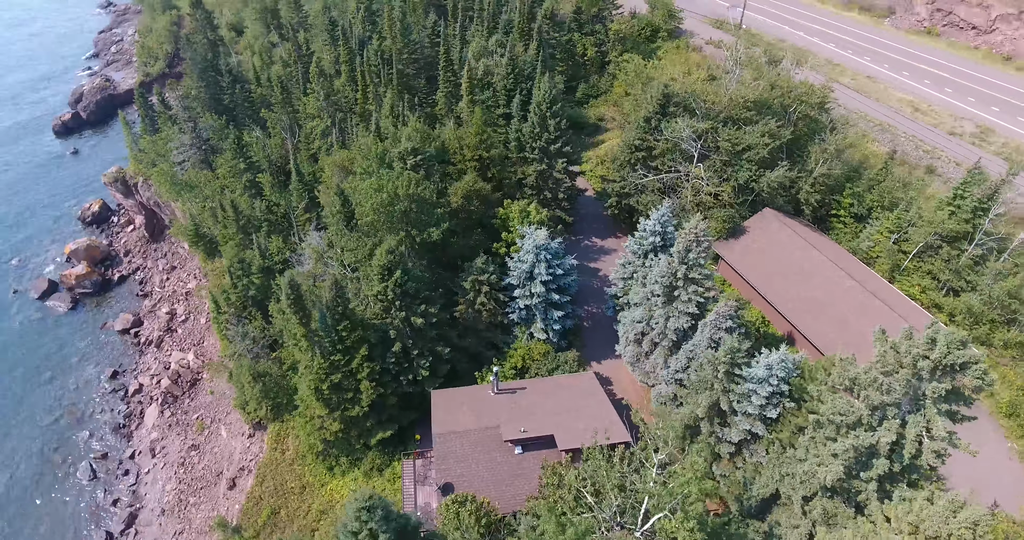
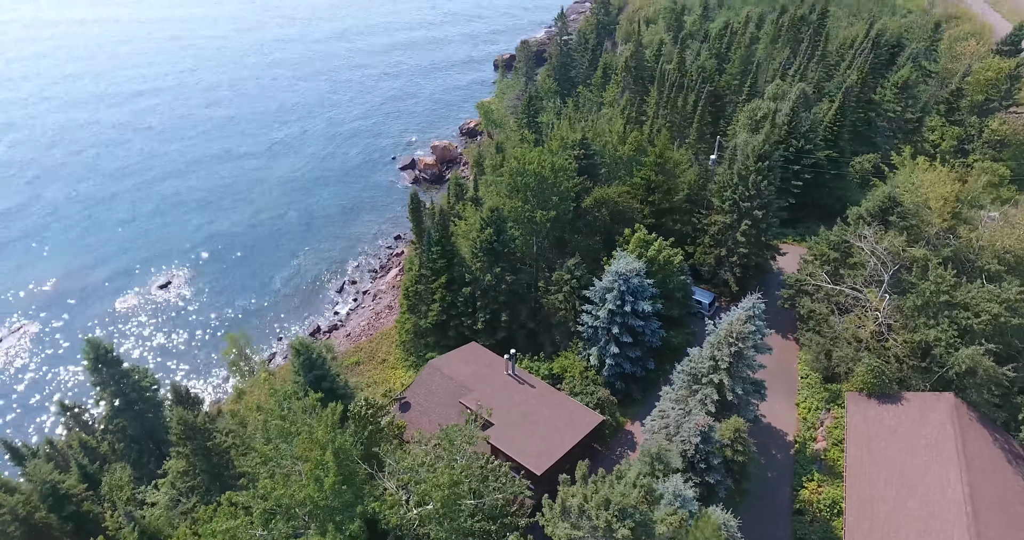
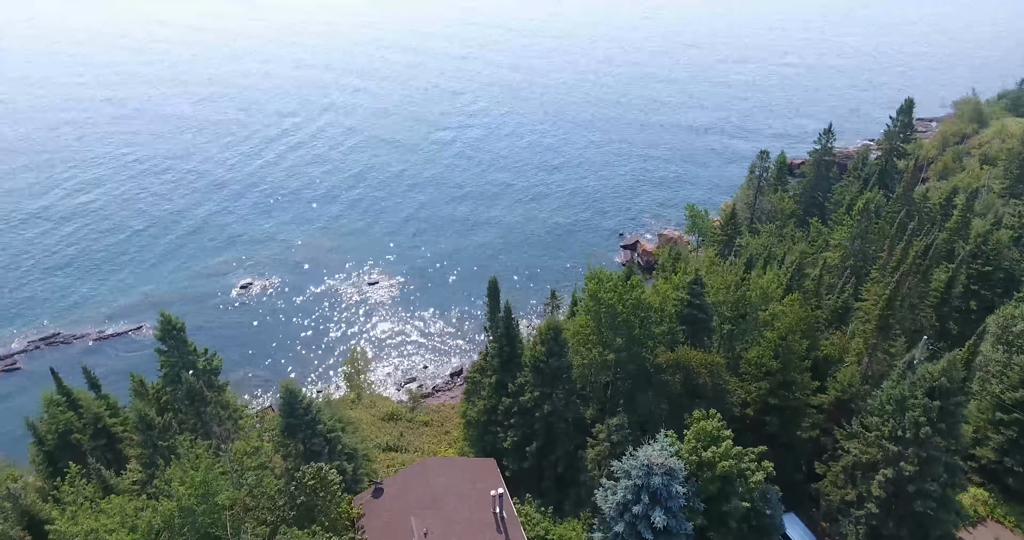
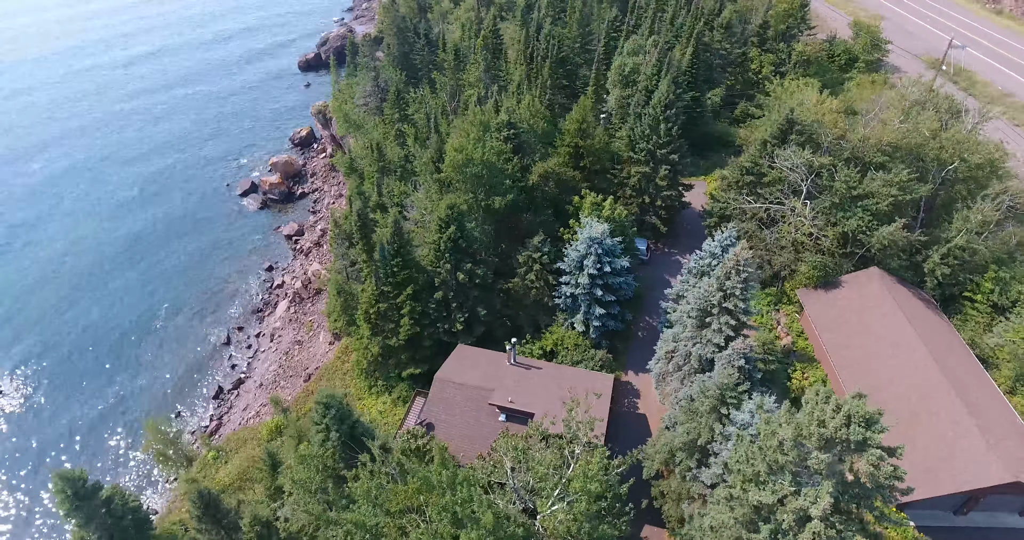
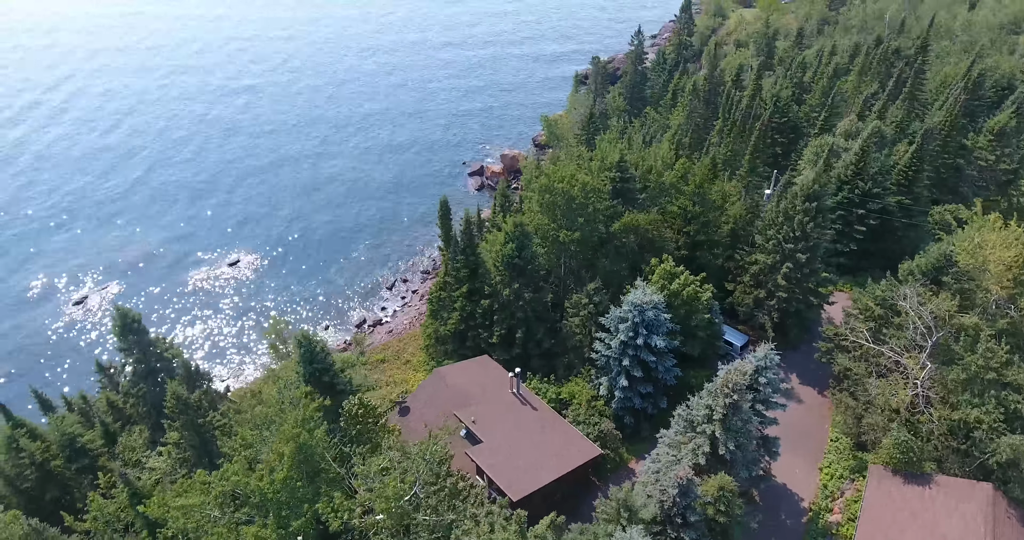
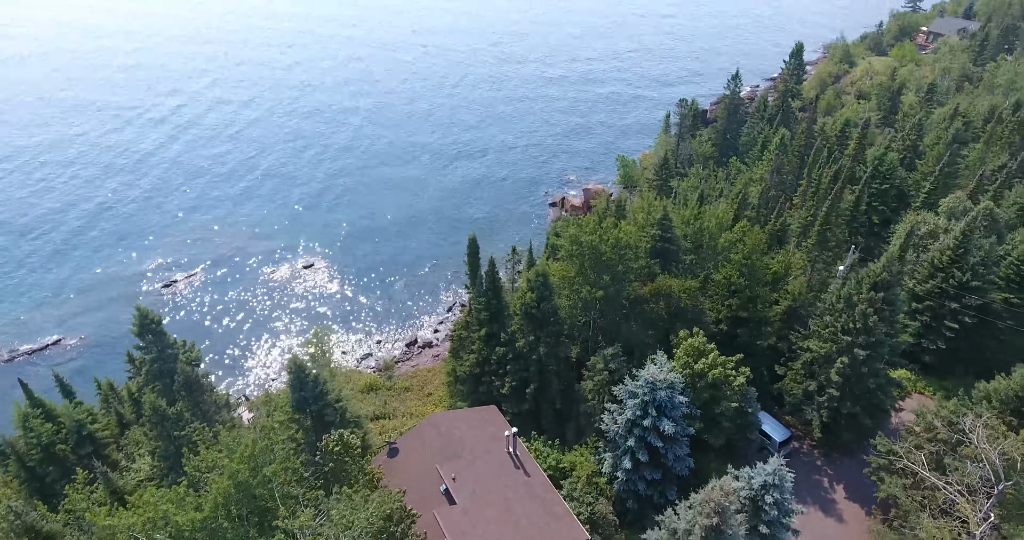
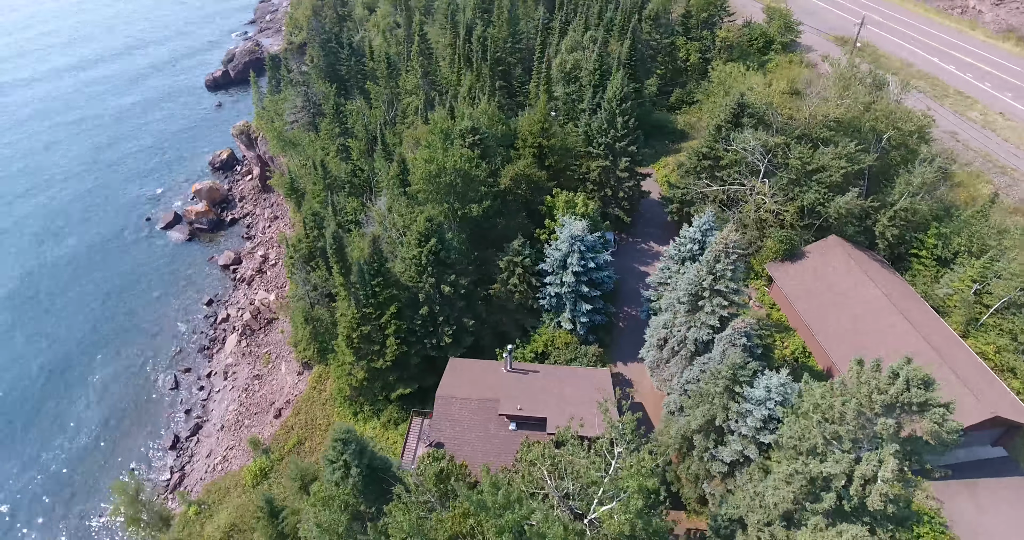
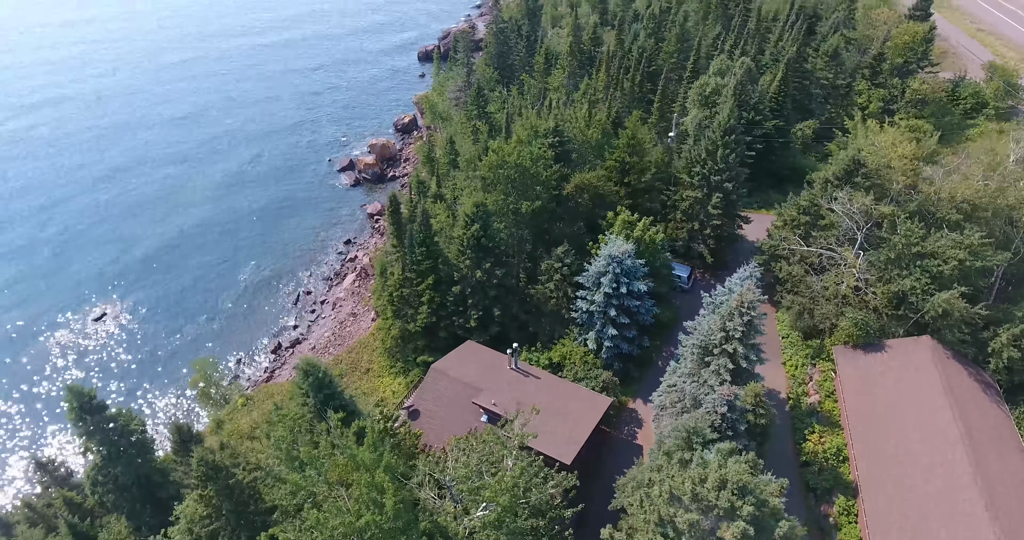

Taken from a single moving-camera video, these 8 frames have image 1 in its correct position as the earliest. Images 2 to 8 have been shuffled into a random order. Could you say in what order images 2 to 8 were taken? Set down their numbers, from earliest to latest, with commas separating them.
7, 4, 8, 2, 5, 6, 3
